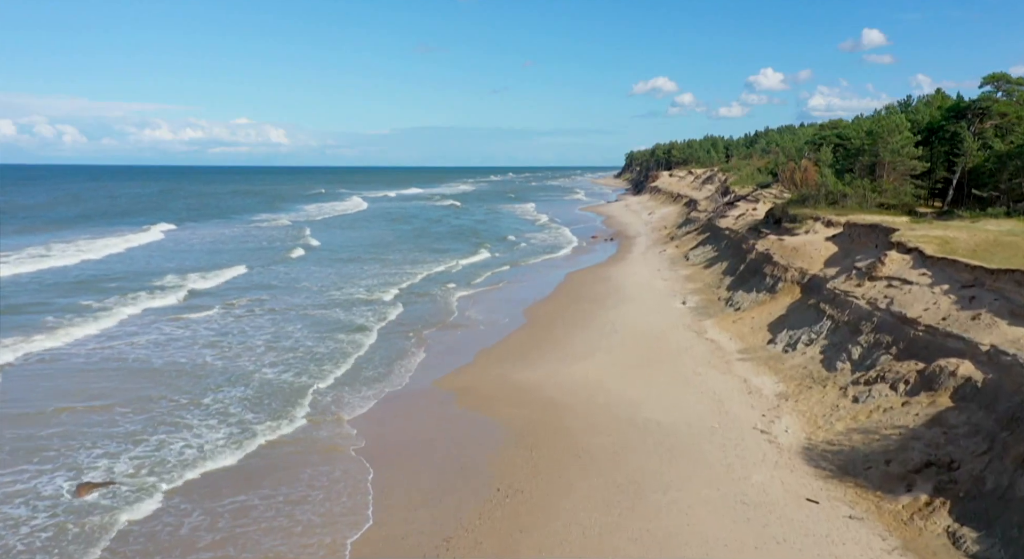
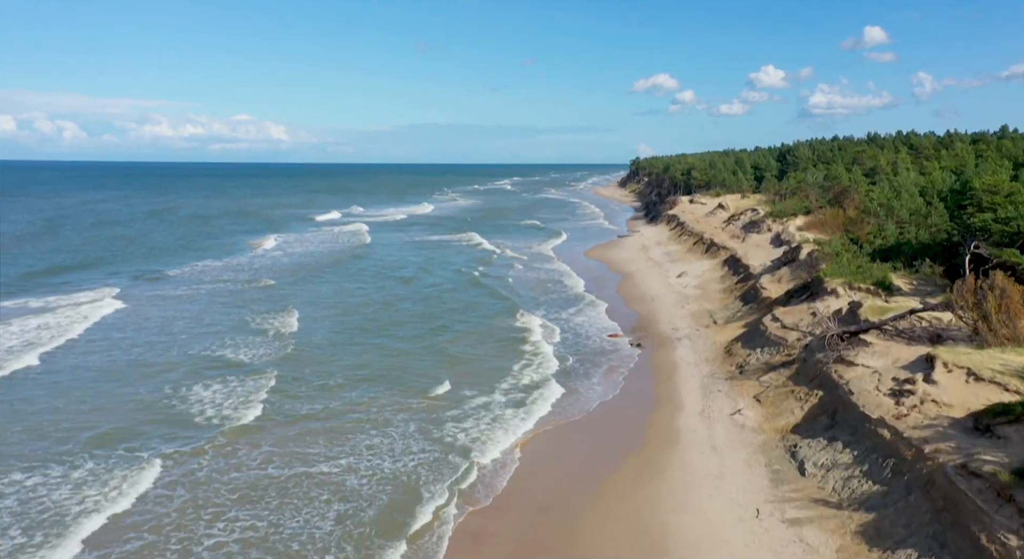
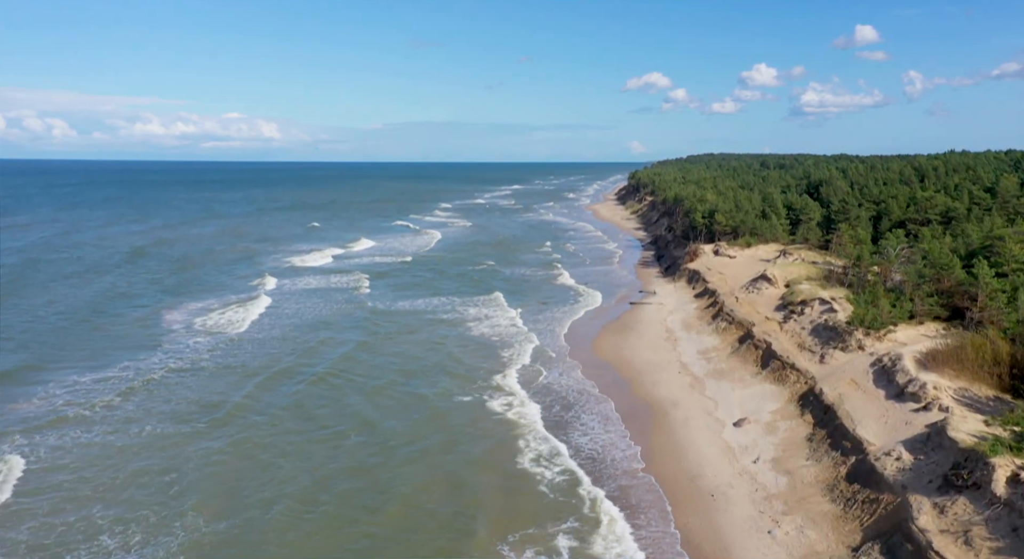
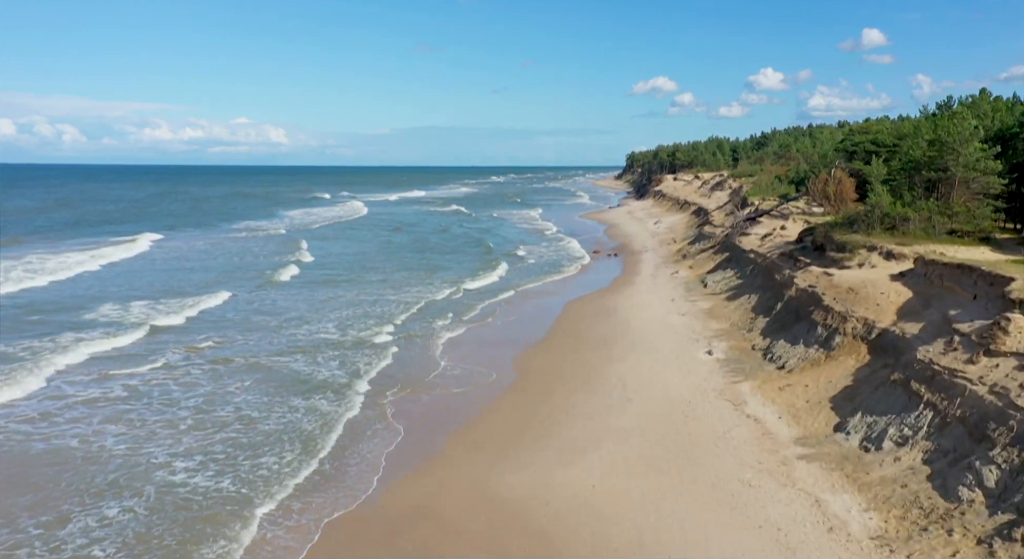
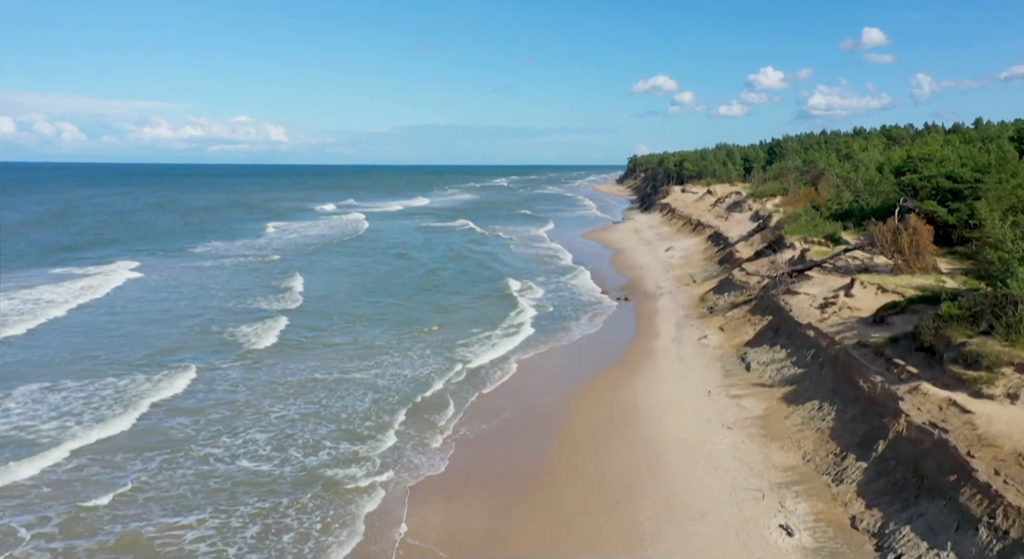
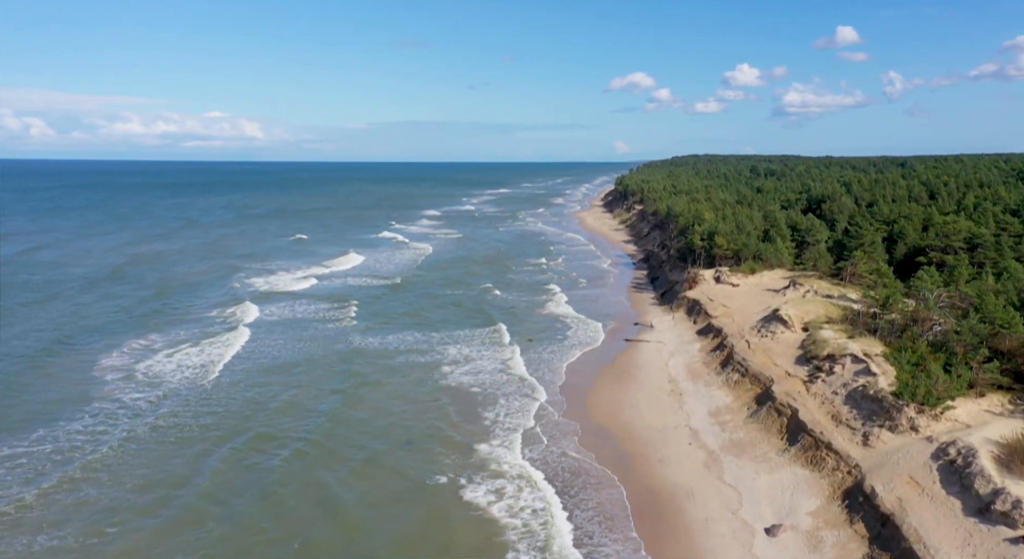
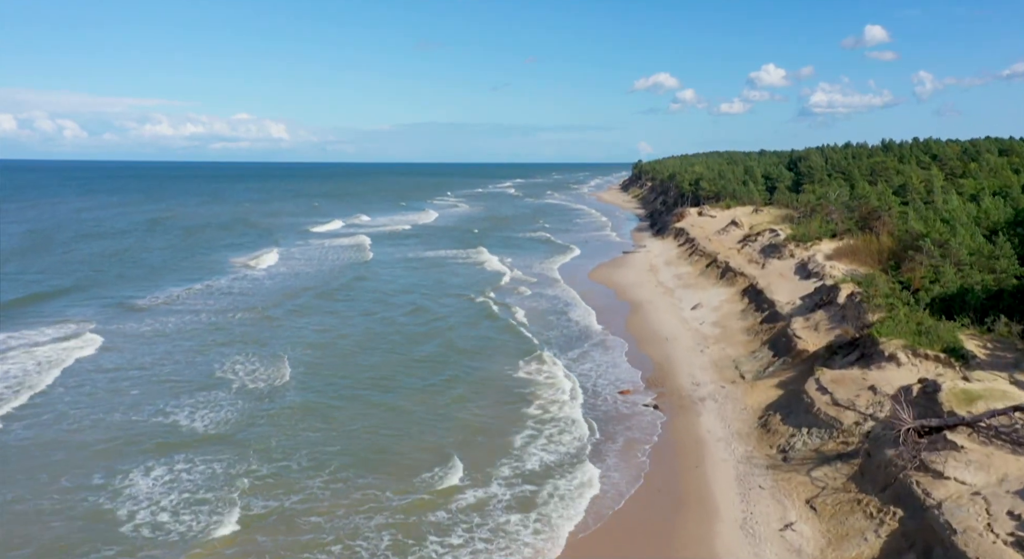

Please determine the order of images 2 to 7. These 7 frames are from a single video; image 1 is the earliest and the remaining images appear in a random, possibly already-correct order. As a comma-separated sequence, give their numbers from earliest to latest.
4, 5, 2, 7, 3, 6
